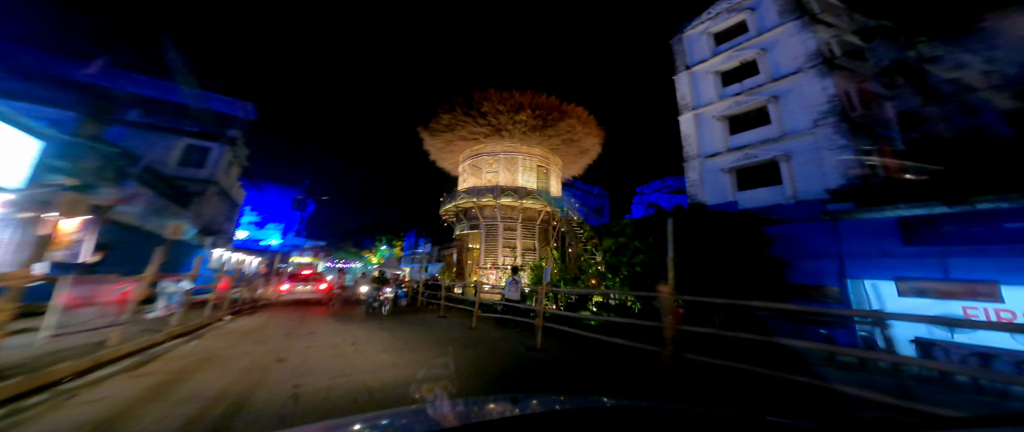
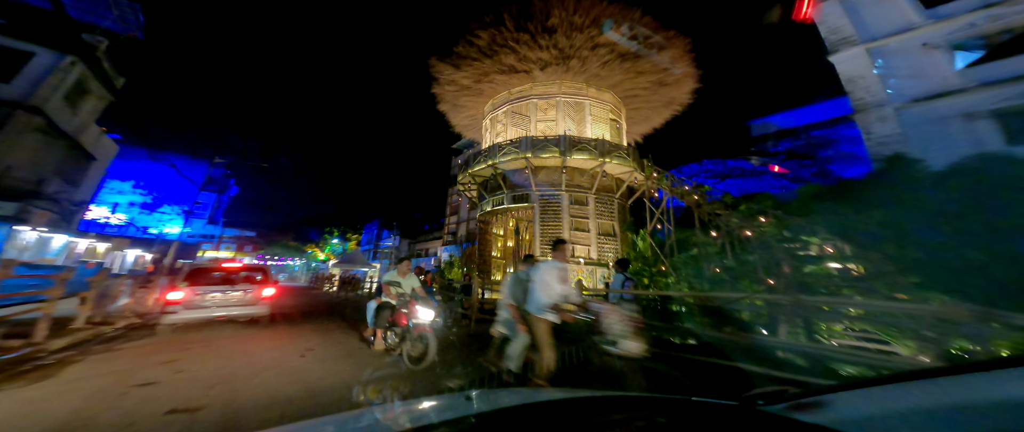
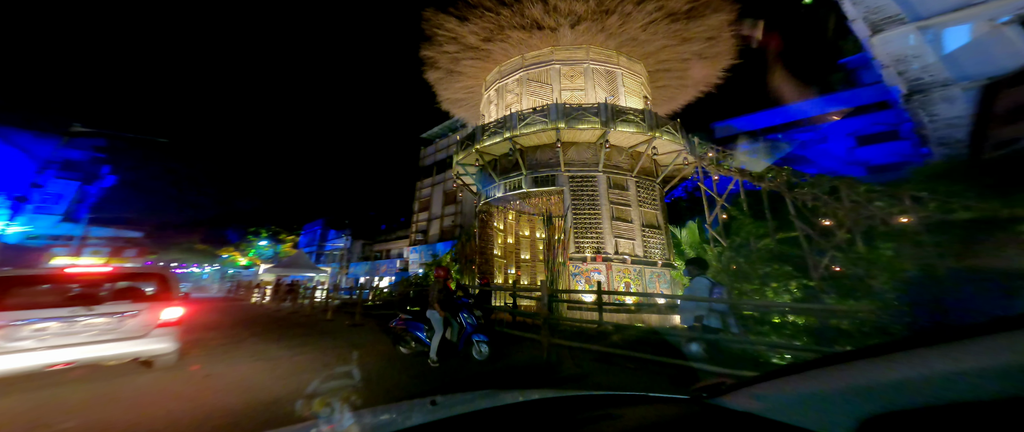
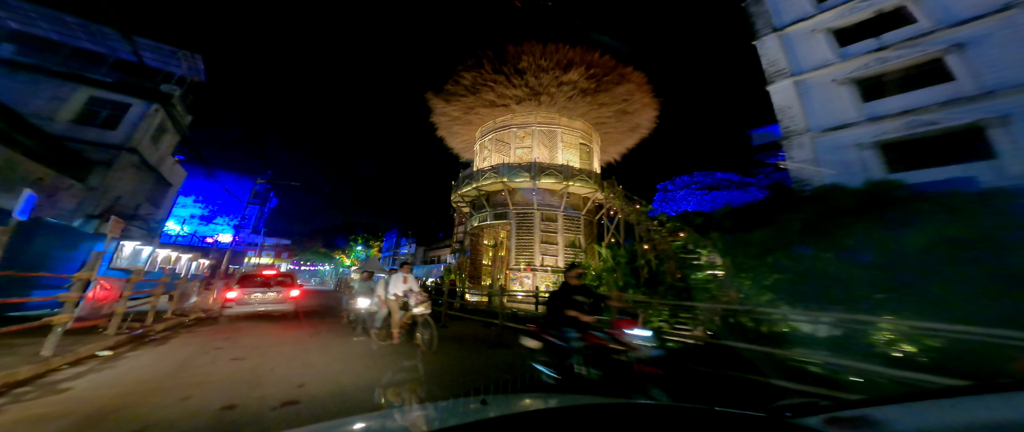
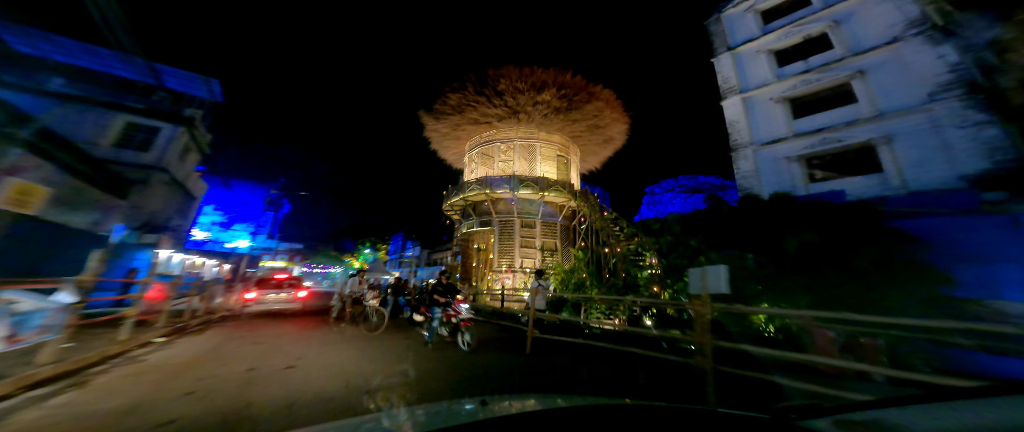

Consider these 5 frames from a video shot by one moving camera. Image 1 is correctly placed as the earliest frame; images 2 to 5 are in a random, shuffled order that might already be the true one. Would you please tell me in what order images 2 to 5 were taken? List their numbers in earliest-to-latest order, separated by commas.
5, 4, 2, 3
